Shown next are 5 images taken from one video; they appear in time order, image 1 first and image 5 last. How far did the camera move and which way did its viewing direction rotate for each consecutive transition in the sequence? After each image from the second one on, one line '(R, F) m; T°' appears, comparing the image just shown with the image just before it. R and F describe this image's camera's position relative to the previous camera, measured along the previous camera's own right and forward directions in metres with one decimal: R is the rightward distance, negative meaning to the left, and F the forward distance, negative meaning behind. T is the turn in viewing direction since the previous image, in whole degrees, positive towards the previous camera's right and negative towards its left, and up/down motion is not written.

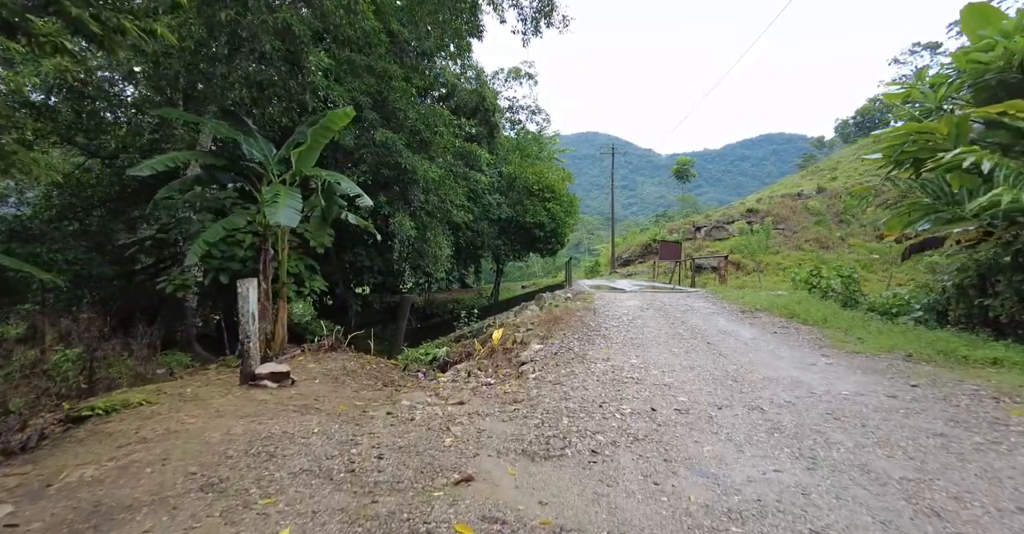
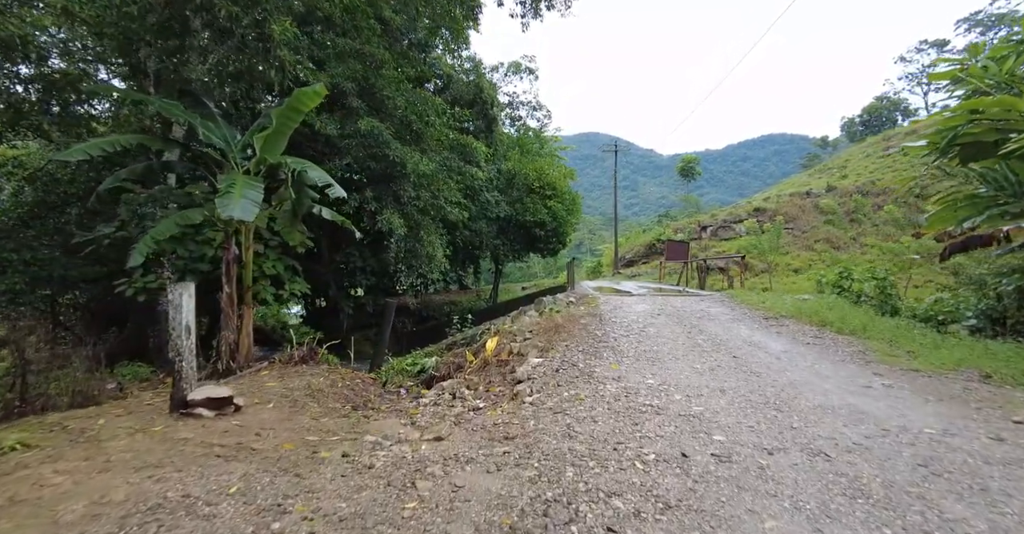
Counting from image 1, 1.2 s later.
(+0.1, +0.6) m; 0°
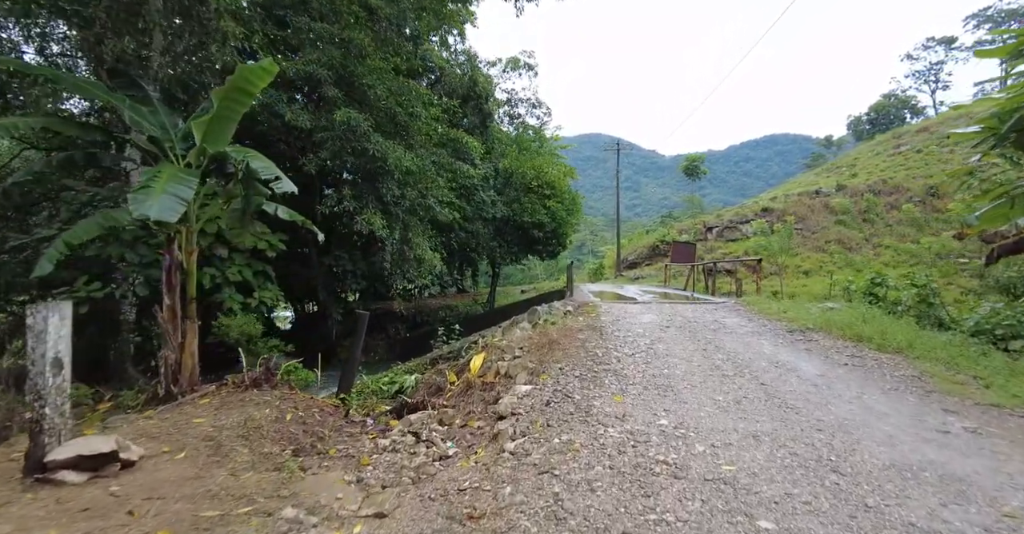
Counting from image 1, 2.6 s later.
(+0.2, +0.7) m; 0°
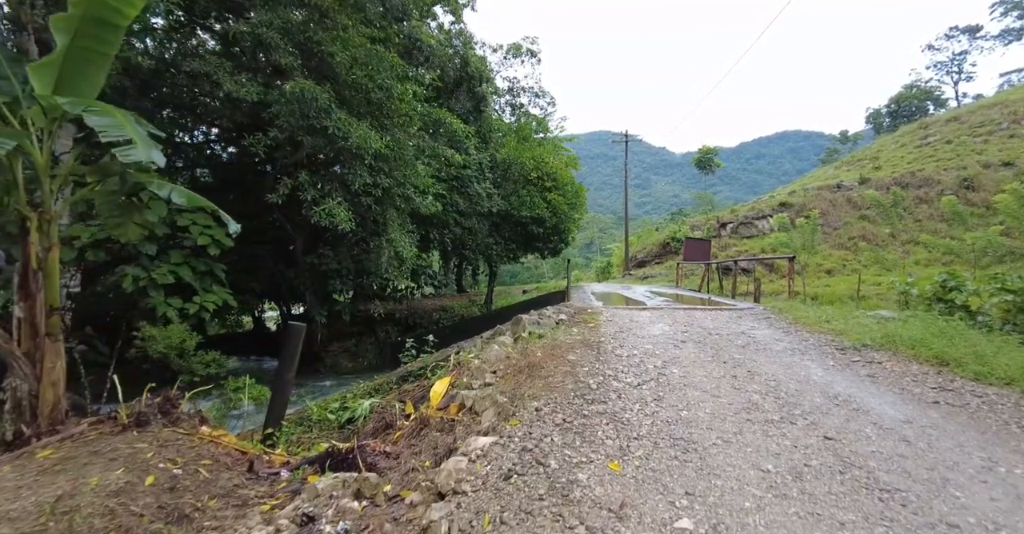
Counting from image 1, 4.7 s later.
(+0.3, +1.0) m; -1°
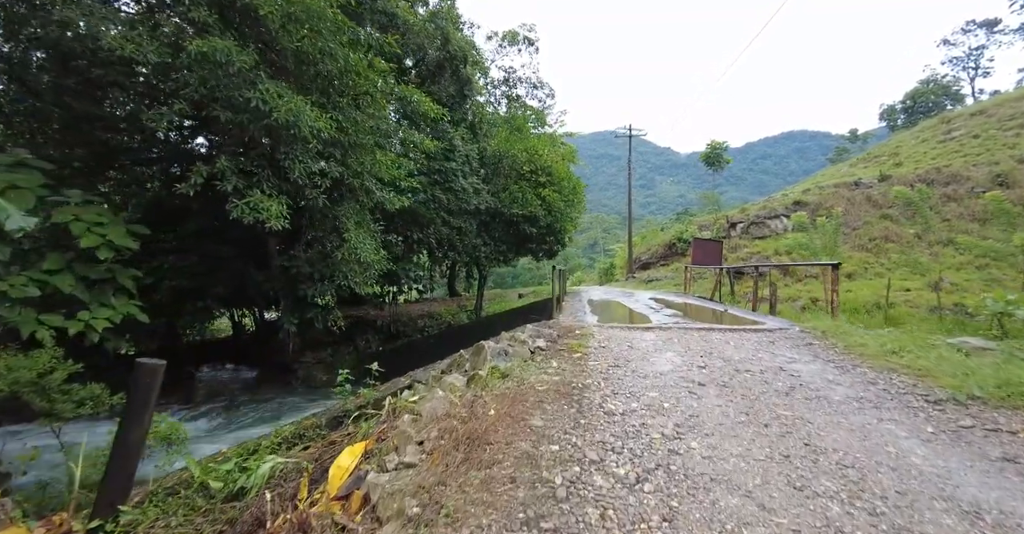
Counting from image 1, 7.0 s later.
(+0.4, +1.2) m; -1°
